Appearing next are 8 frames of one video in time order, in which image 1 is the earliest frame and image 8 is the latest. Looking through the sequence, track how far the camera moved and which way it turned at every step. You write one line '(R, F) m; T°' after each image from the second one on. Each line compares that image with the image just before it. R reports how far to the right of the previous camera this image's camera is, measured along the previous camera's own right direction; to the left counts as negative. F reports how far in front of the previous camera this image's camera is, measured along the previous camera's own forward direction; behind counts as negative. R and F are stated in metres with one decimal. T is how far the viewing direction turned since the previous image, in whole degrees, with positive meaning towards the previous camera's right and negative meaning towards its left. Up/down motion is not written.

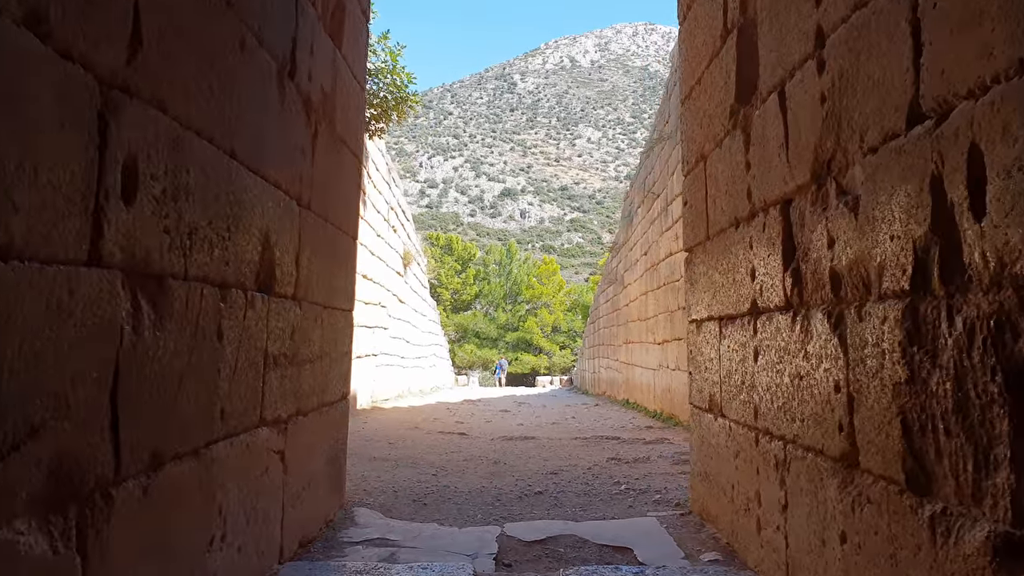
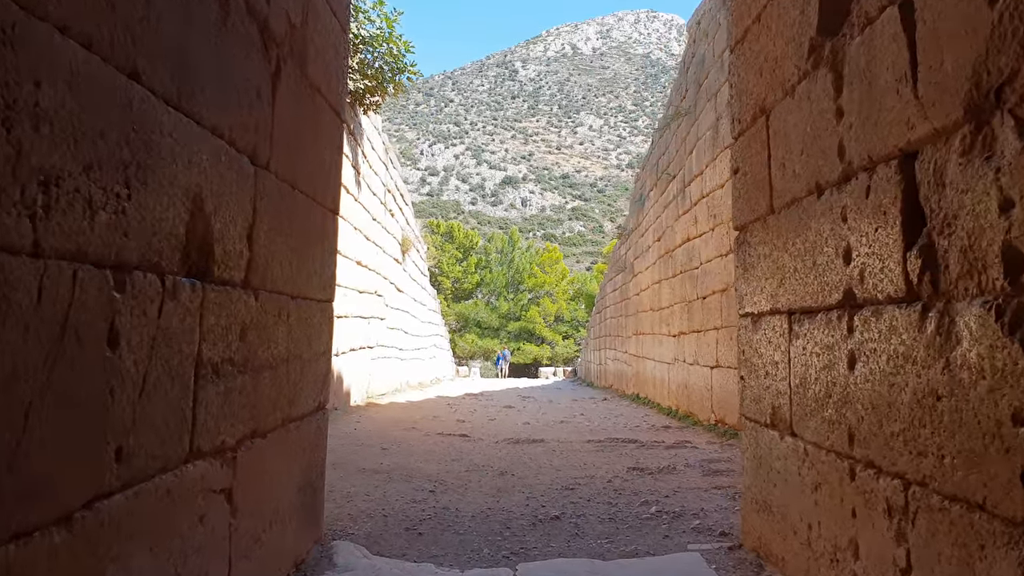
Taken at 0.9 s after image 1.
(0.0, +0.5) m; 0°
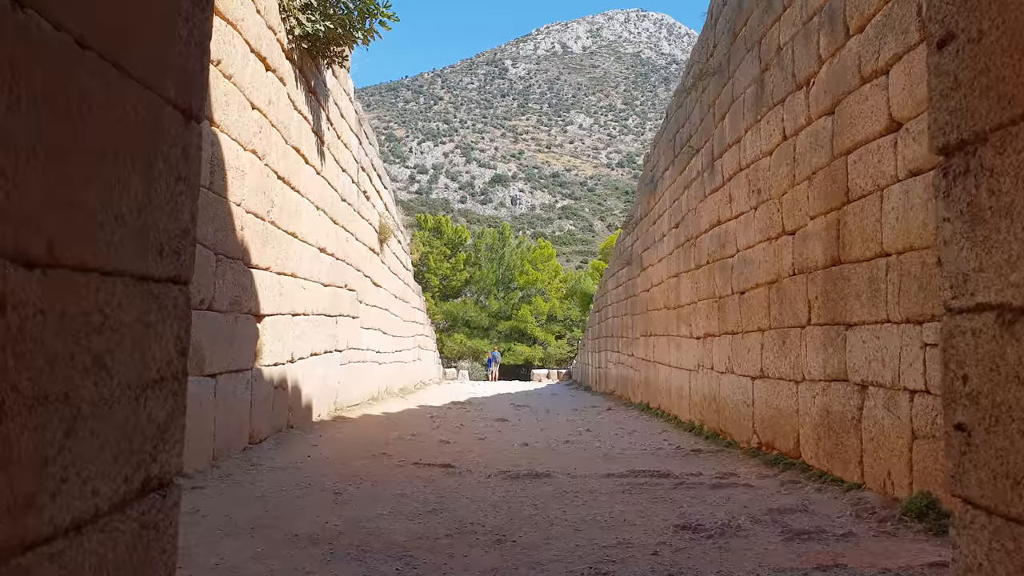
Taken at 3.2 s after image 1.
(0.0, +1.2) m; +1°
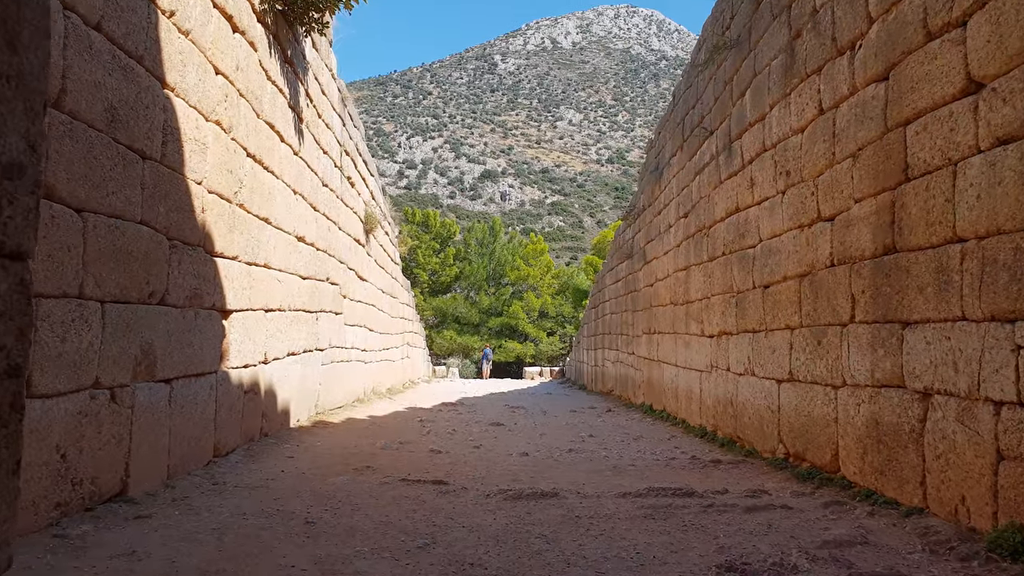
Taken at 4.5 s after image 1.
(-0.1, +0.6) m; +1°
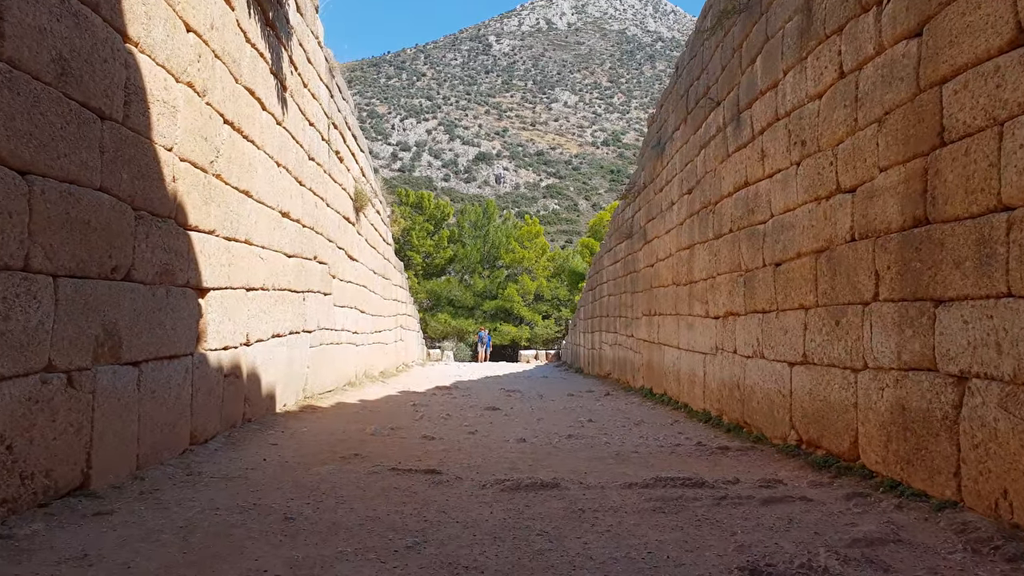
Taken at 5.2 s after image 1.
(0.0, +0.3) m; 0°
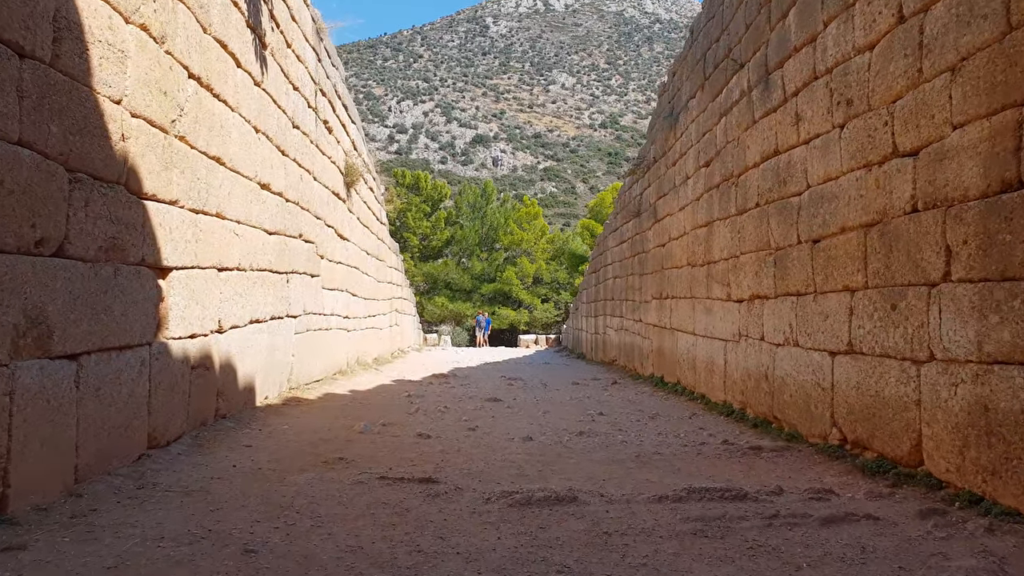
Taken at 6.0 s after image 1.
(0.0, +0.5) m; 0°
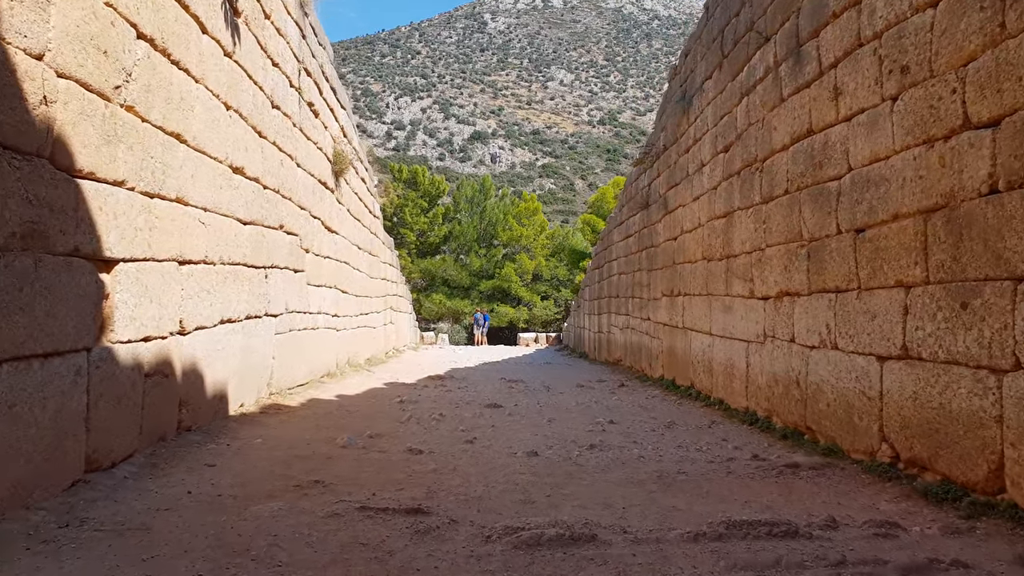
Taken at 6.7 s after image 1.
(0.0, +0.5) m; 0°
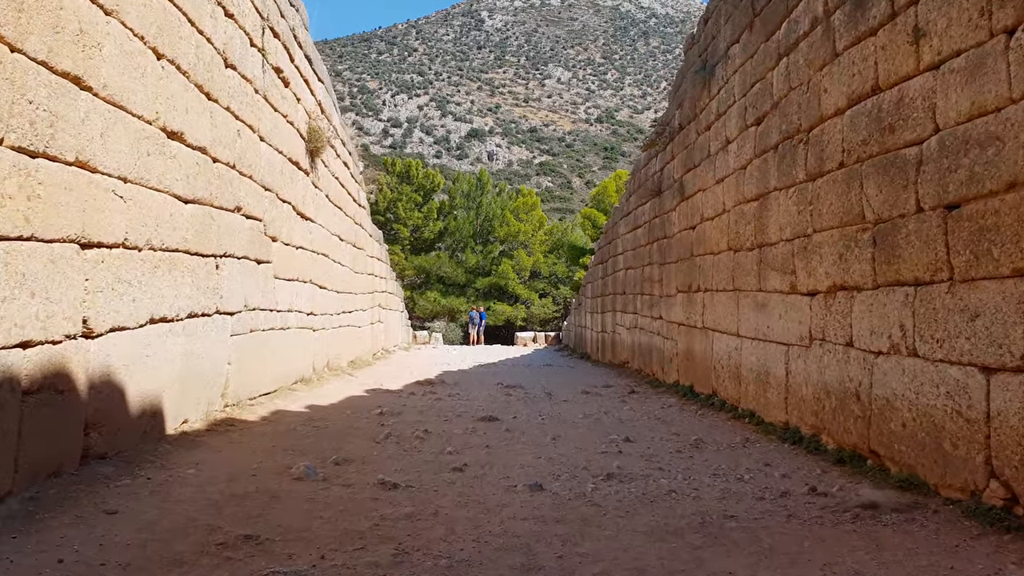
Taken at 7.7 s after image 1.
(0.0, +0.8) m; 0°
